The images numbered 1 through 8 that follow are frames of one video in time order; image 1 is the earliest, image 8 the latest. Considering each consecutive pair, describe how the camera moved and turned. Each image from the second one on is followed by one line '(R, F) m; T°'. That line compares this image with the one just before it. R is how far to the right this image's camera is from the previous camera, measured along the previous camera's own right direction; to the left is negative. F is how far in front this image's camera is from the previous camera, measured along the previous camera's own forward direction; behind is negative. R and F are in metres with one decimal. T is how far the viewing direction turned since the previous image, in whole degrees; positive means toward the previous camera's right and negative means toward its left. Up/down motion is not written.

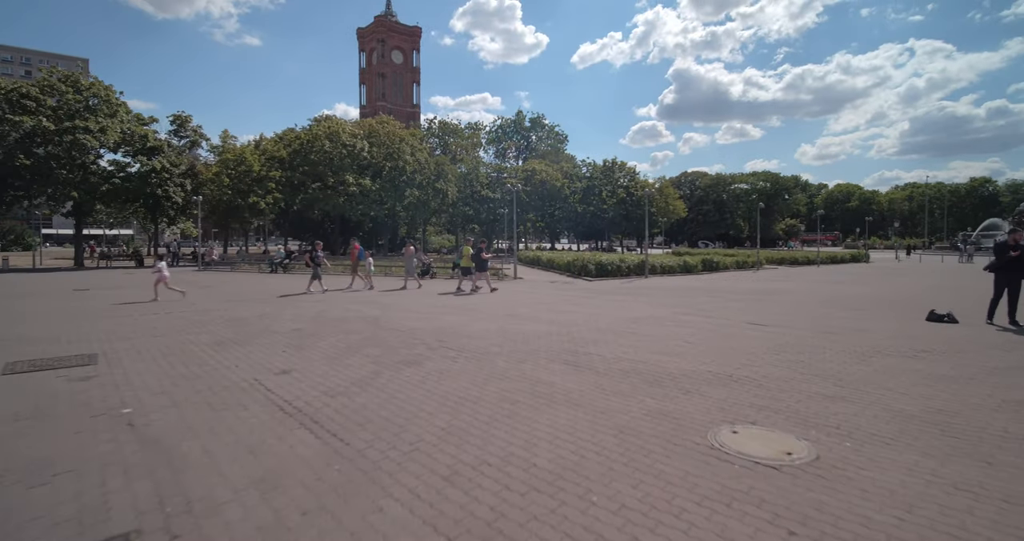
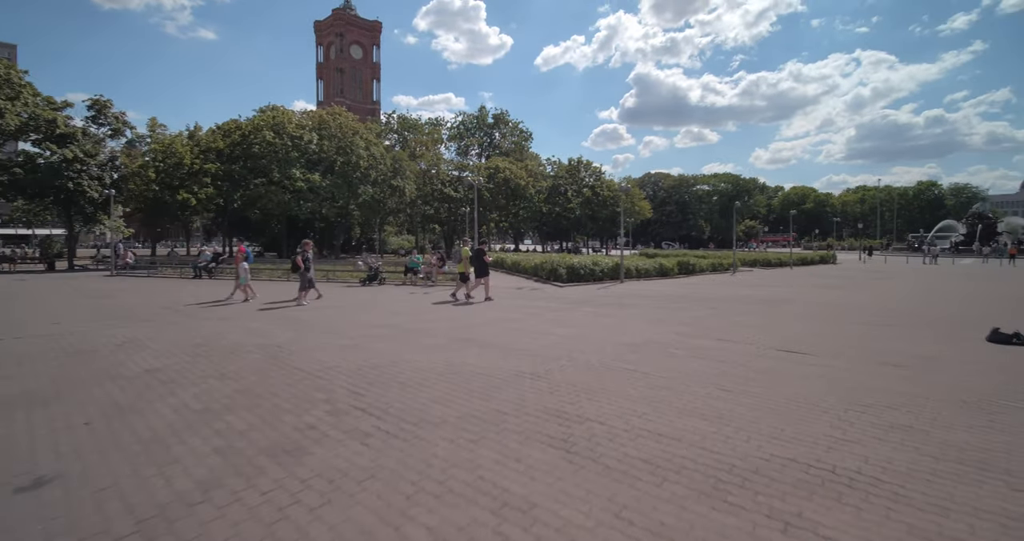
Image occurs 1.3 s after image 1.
(+0.1, +3.0) m; +4°
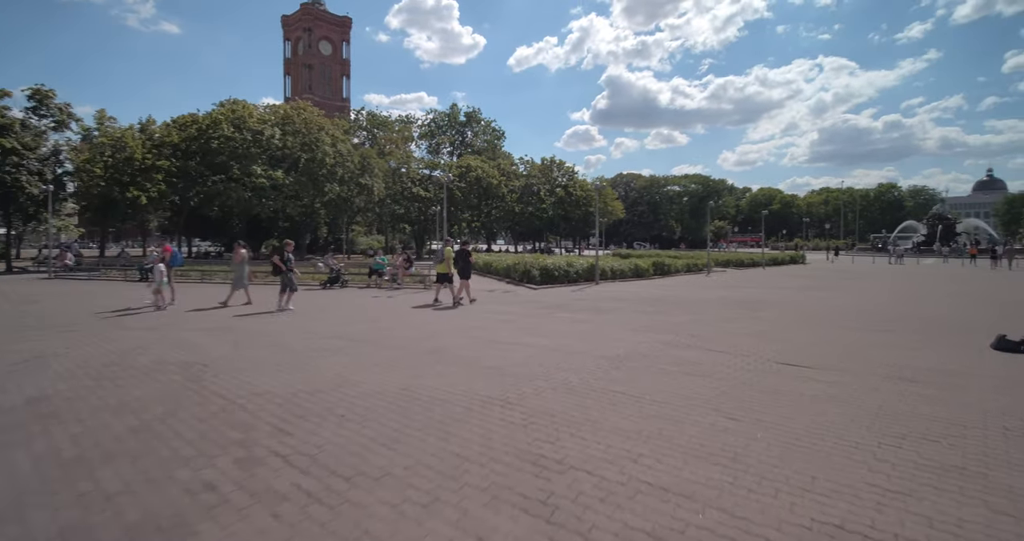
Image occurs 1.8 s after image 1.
(+0.1, +1.1) m; +3°
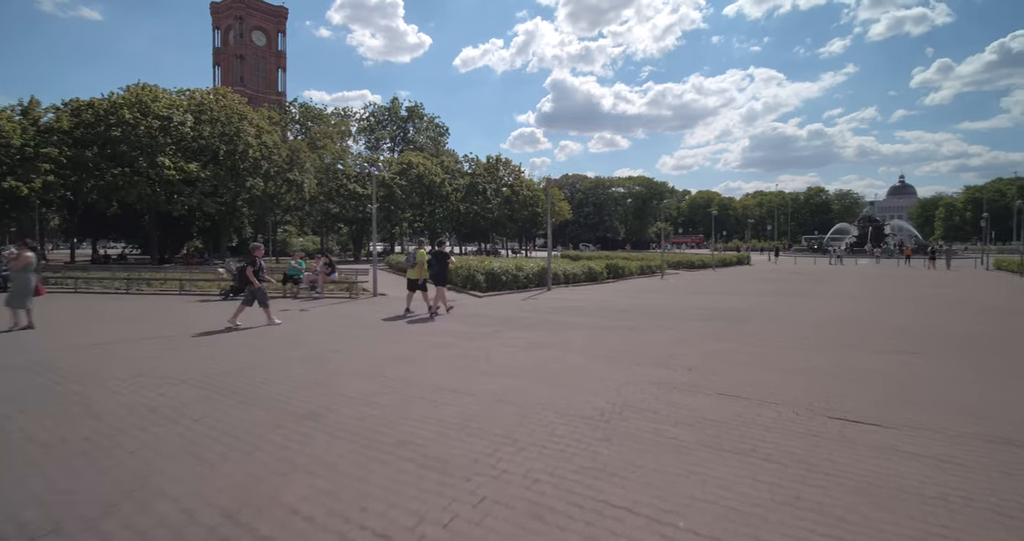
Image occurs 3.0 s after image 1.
(+0.2, +2.6) m; +6°
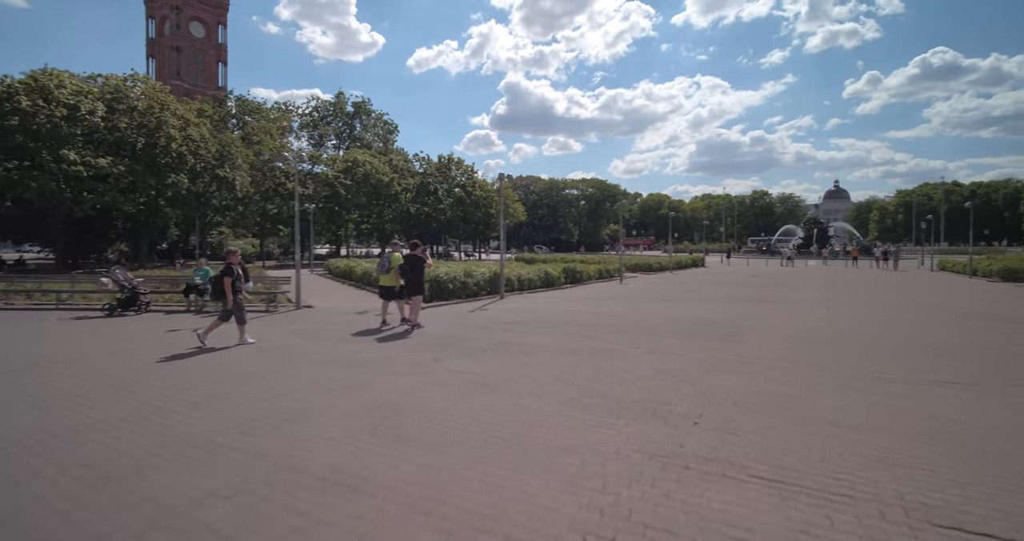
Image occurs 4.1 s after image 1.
(+0.2, +2.2) m; +5°
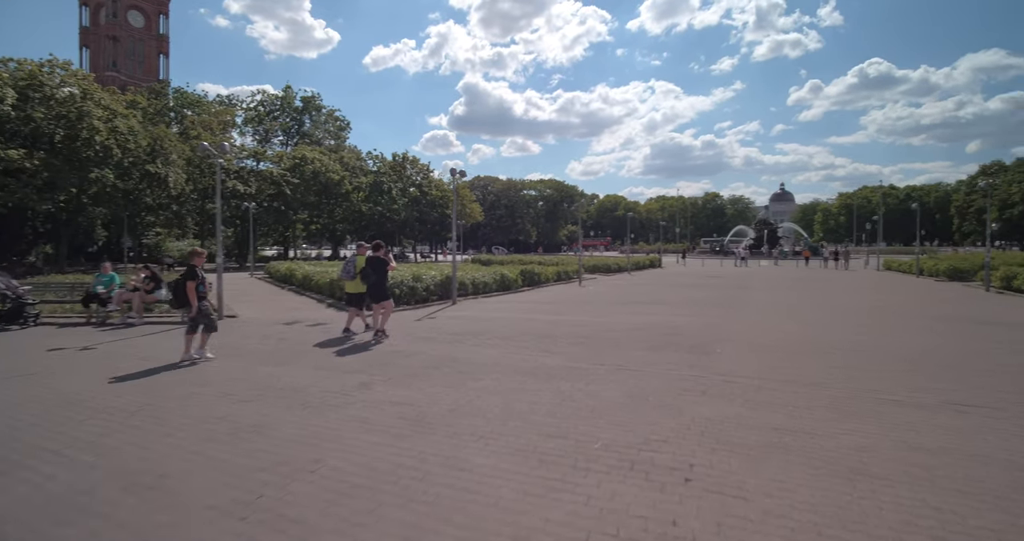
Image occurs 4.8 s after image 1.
(+0.2, +1.3) m; +4°
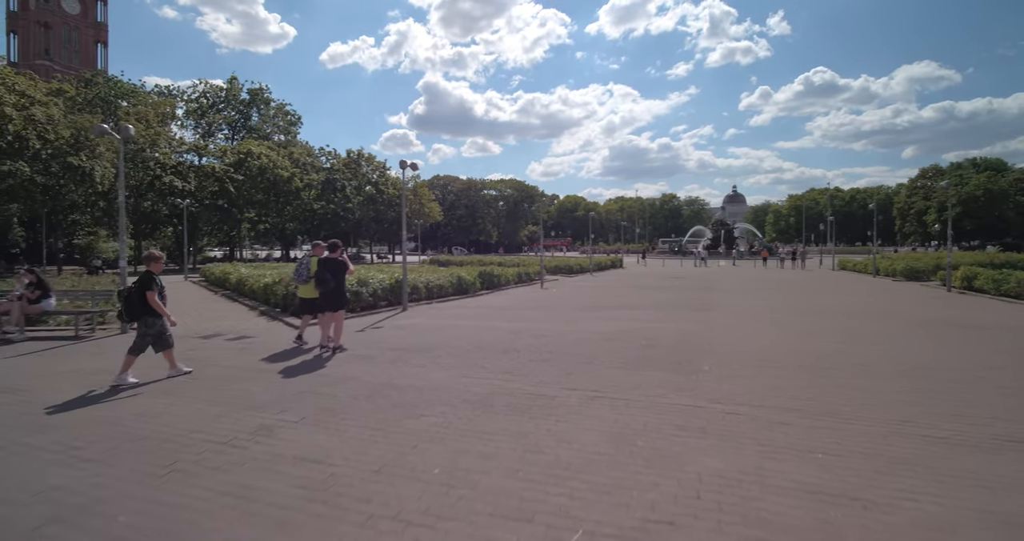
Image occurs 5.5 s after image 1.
(+0.1, +1.5) m; +4°
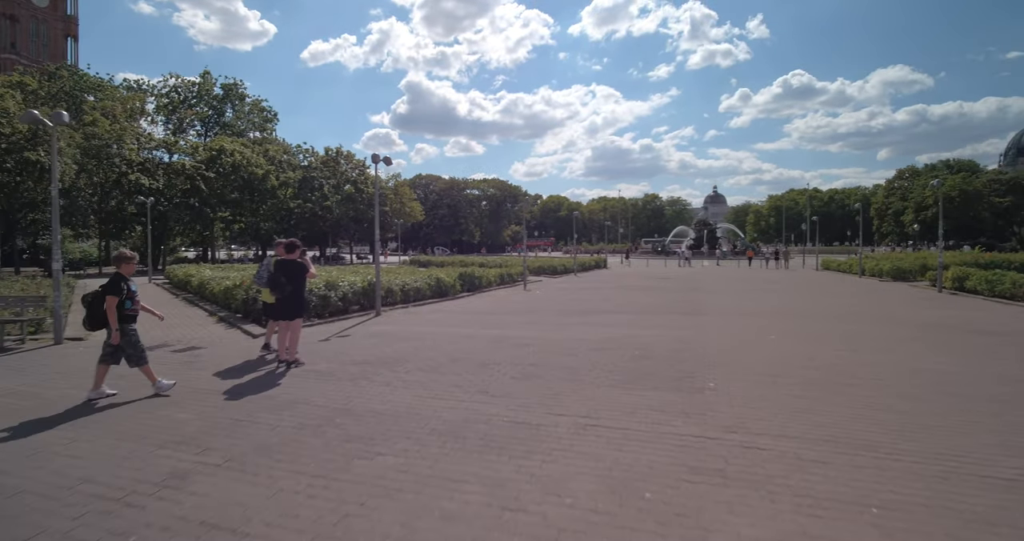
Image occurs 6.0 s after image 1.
(+0.1, +1.0) m; +2°
